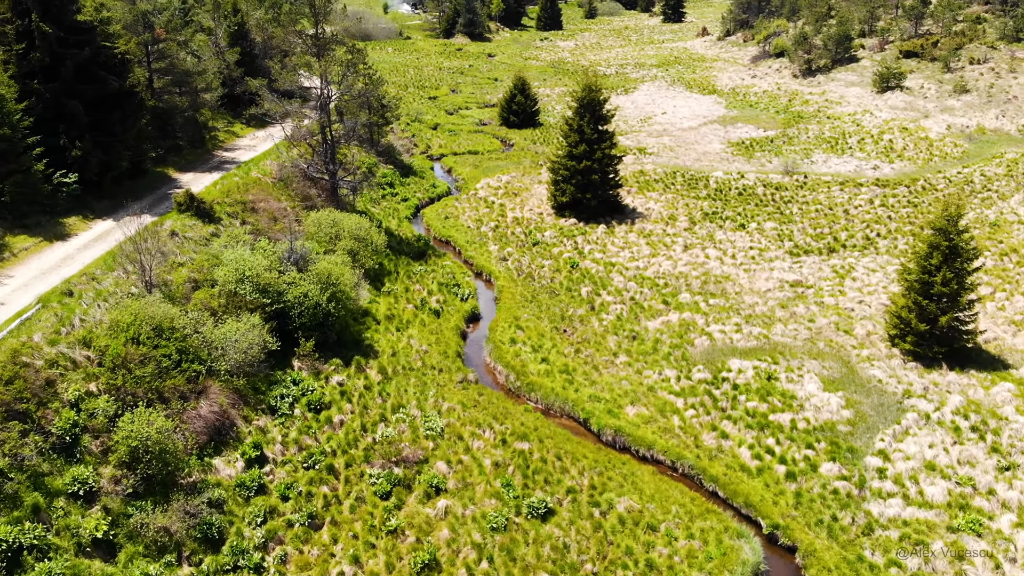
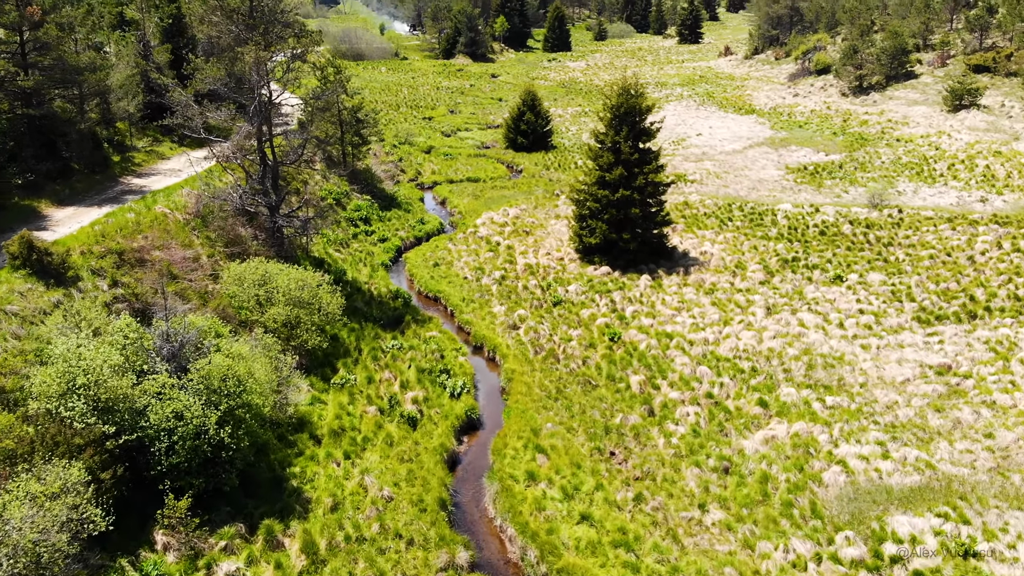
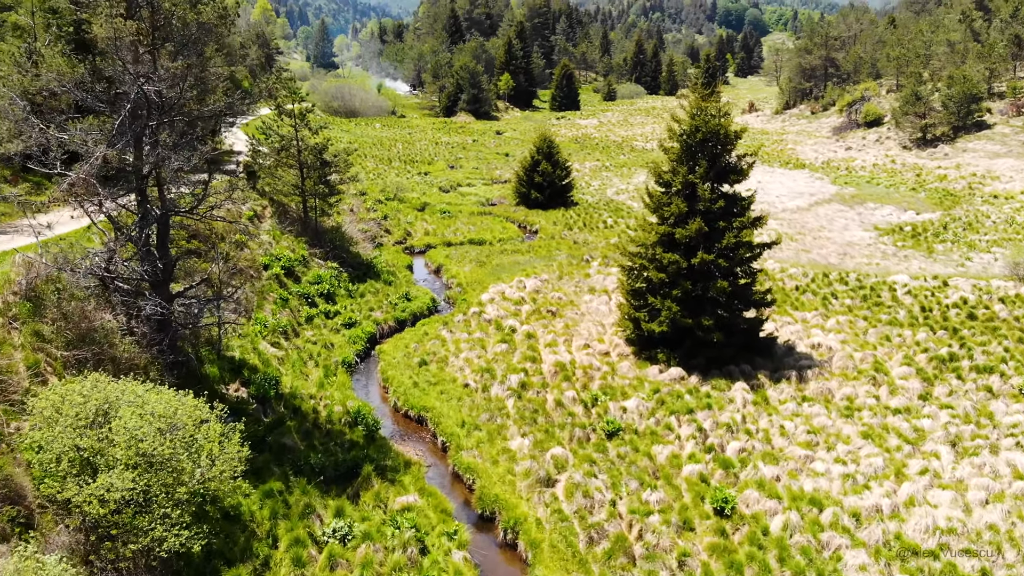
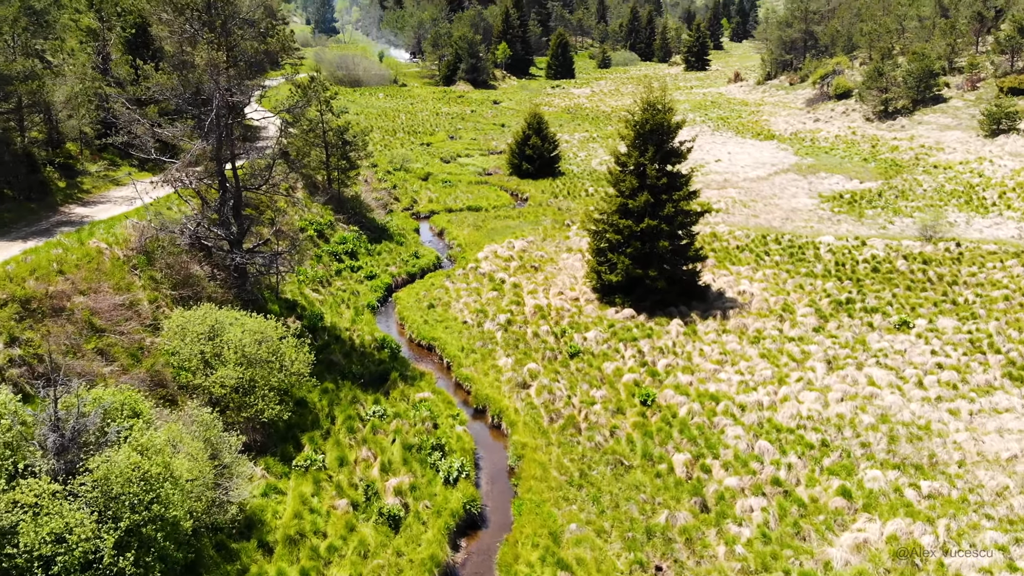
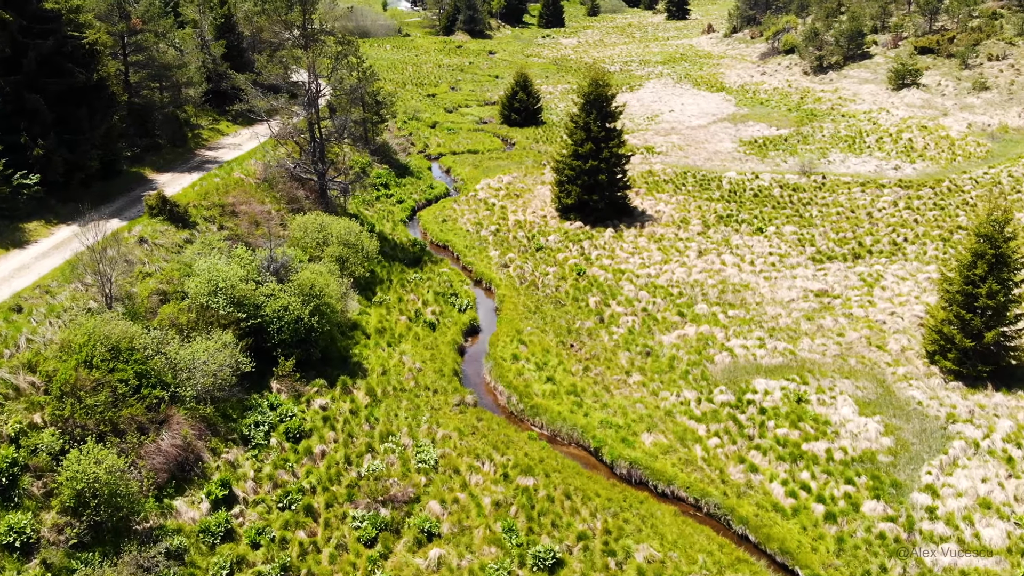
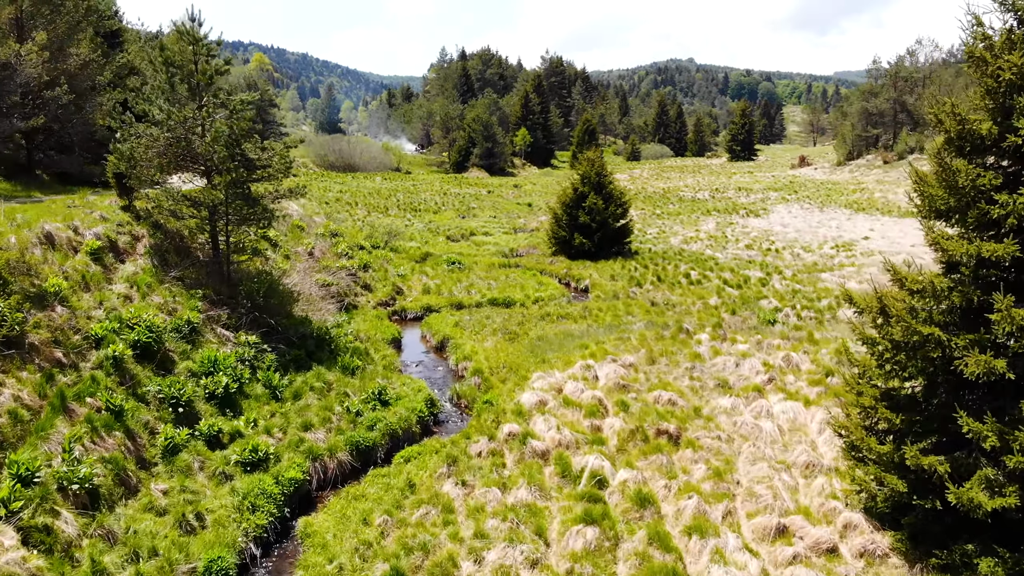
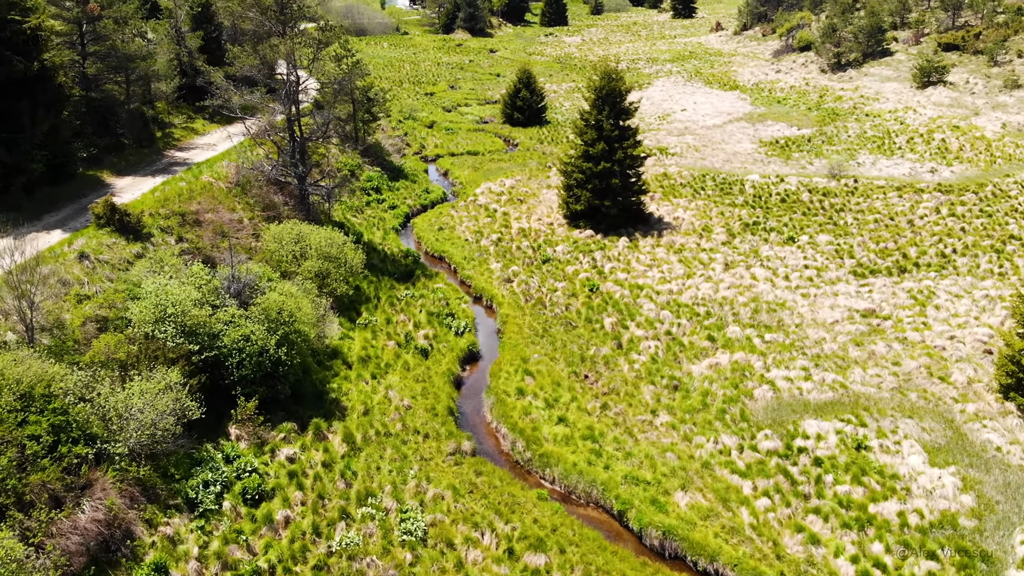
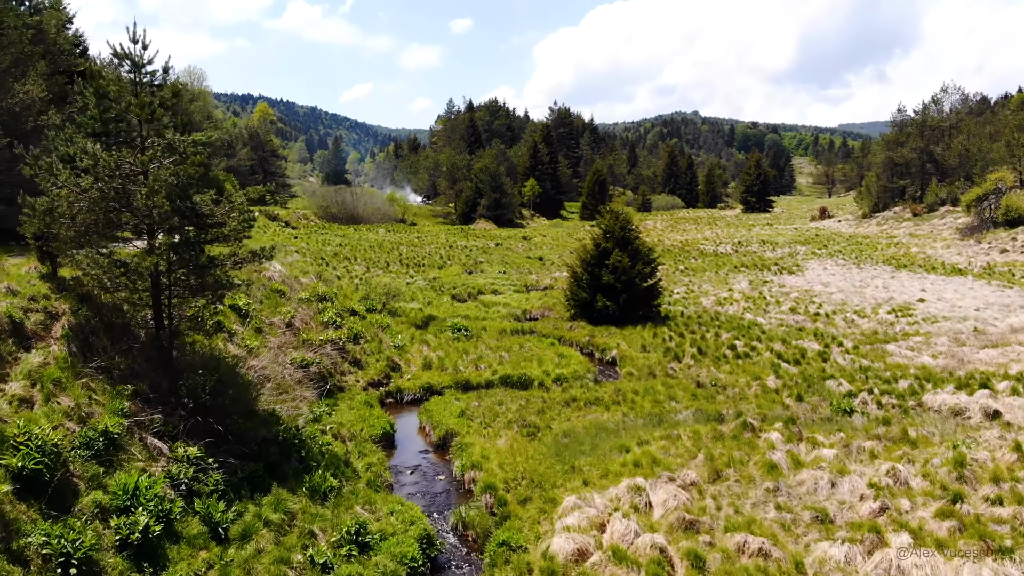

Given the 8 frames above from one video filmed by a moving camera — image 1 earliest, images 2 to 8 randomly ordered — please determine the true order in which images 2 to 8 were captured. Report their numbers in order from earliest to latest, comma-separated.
5, 7, 2, 4, 3, 6, 8
